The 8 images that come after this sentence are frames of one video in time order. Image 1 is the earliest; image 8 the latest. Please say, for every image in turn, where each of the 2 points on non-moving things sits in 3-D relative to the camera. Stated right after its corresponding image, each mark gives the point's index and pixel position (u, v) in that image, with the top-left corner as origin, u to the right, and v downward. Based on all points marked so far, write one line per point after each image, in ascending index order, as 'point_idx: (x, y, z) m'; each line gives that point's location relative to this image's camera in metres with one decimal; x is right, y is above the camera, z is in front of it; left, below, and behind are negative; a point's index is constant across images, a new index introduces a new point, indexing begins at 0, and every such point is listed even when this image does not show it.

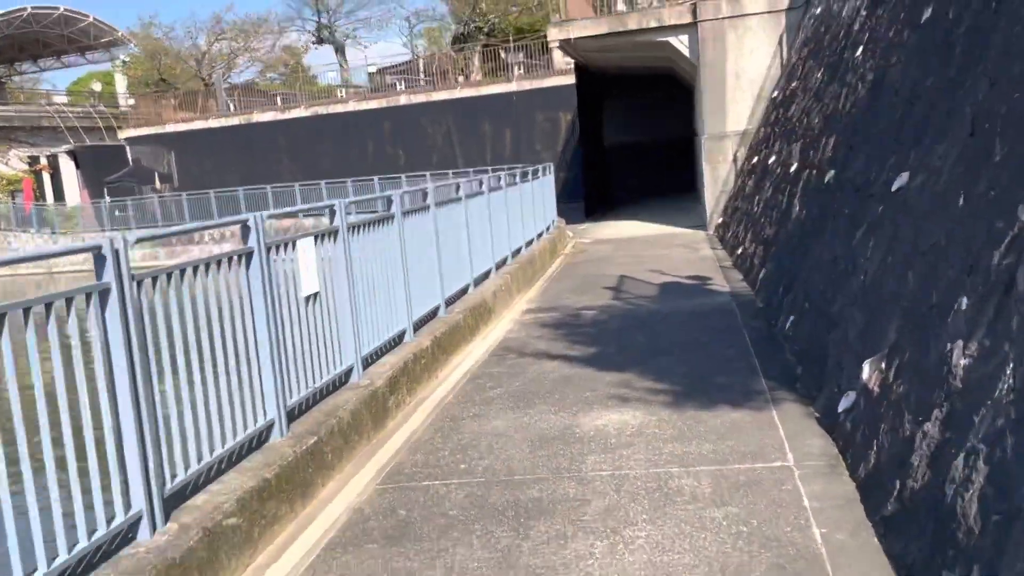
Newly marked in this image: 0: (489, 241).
0: (-0.3, +0.6, +9.8) m
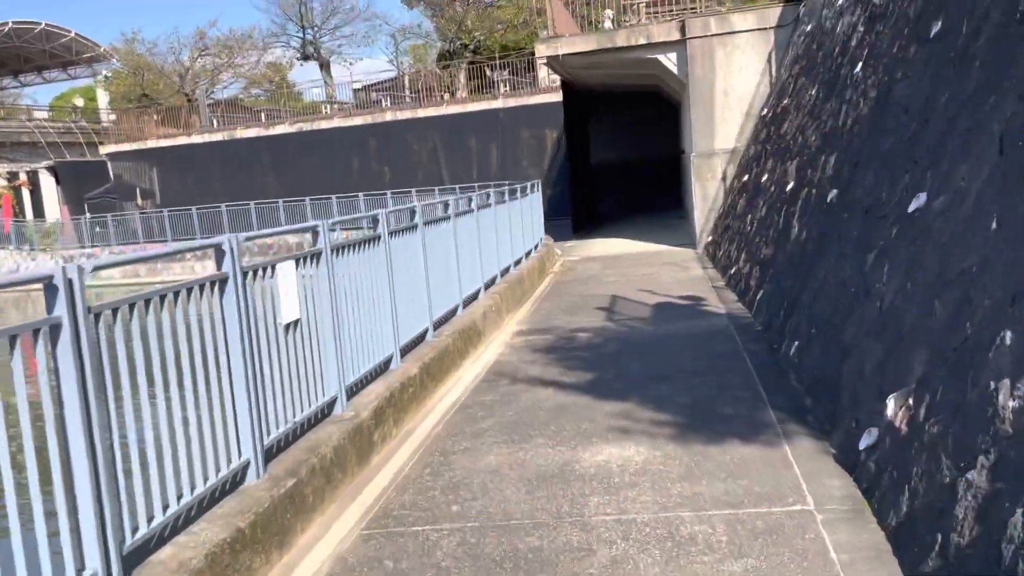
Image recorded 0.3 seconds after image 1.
0: (-0.4, +0.3, +9.5) m
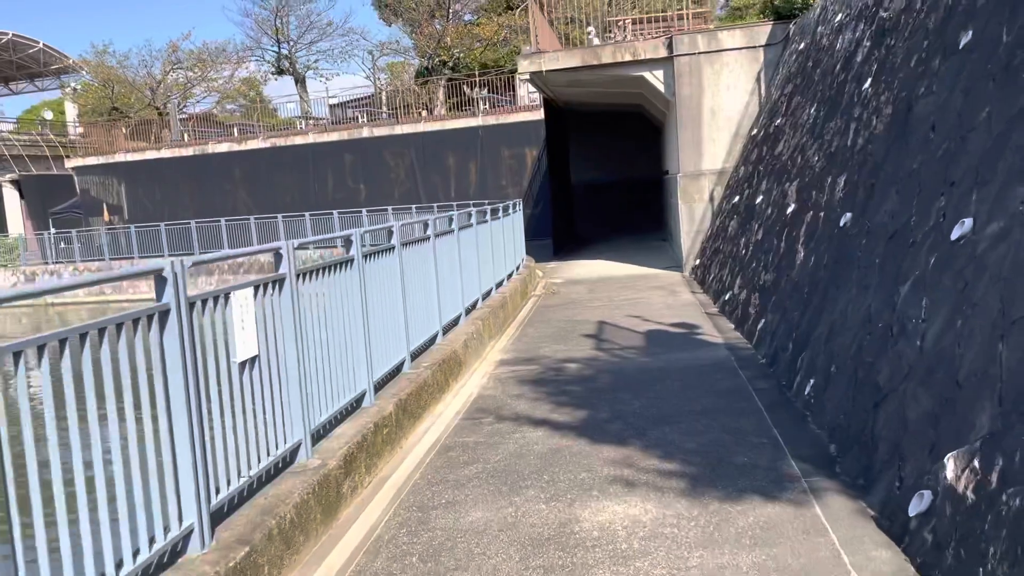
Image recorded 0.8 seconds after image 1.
0: (-0.6, 0.0, +8.9) m
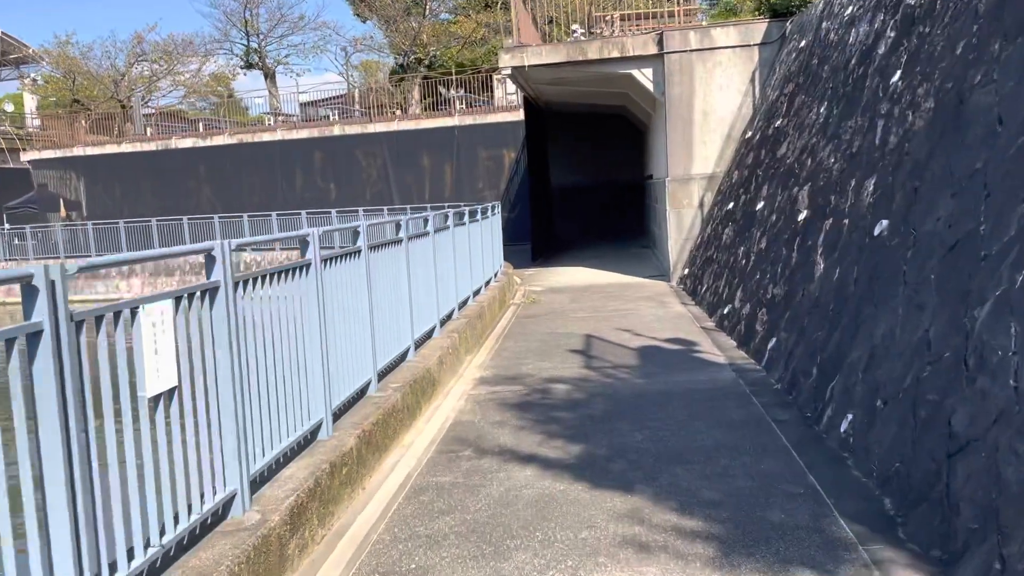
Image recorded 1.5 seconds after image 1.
0: (-0.8, 0.0, +8.0) m
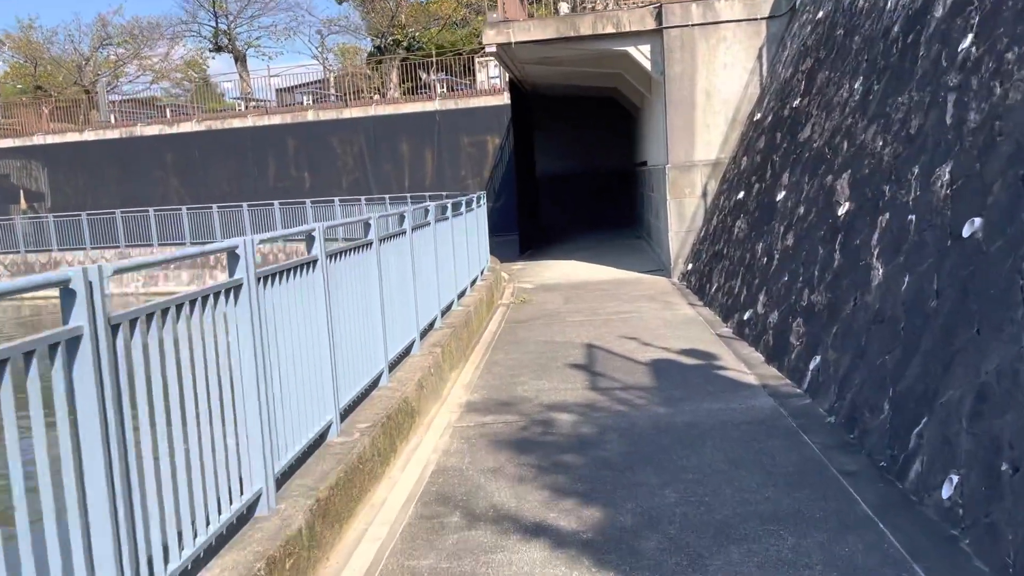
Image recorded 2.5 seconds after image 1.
0: (-0.8, -0.1, +6.8) m
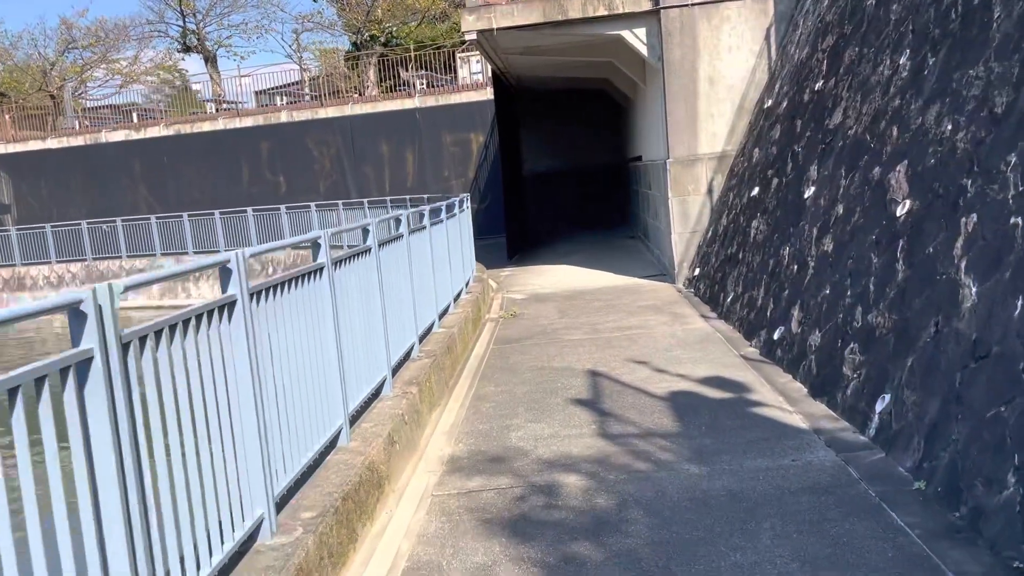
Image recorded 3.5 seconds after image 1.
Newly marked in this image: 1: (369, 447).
0: (-0.9, -0.3, +5.7) m
1: (-0.8, -0.9, +4.5) m
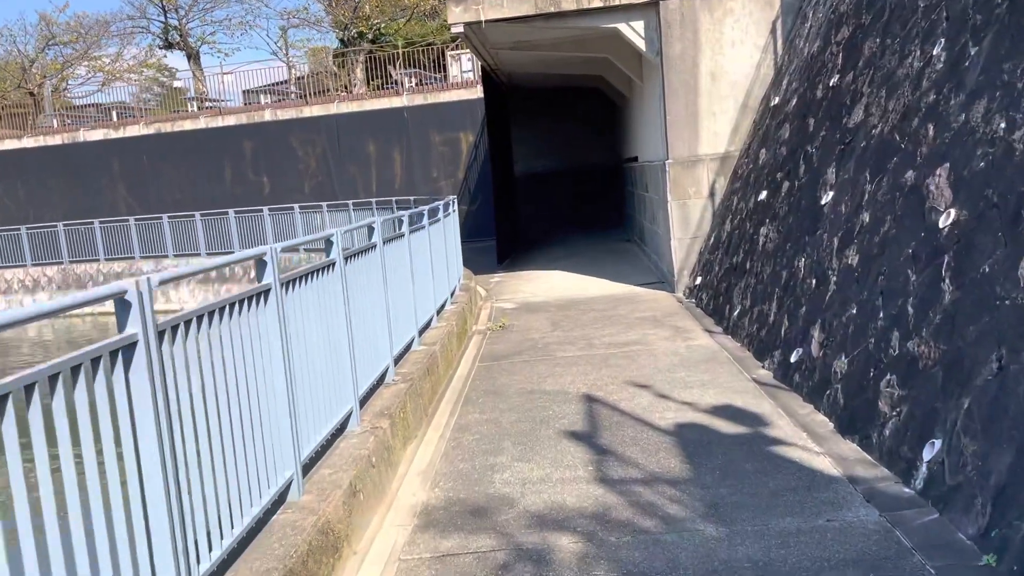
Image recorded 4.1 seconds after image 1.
0: (-1.0, -0.4, +4.9) m
1: (-0.8, -1.0, +3.8) m
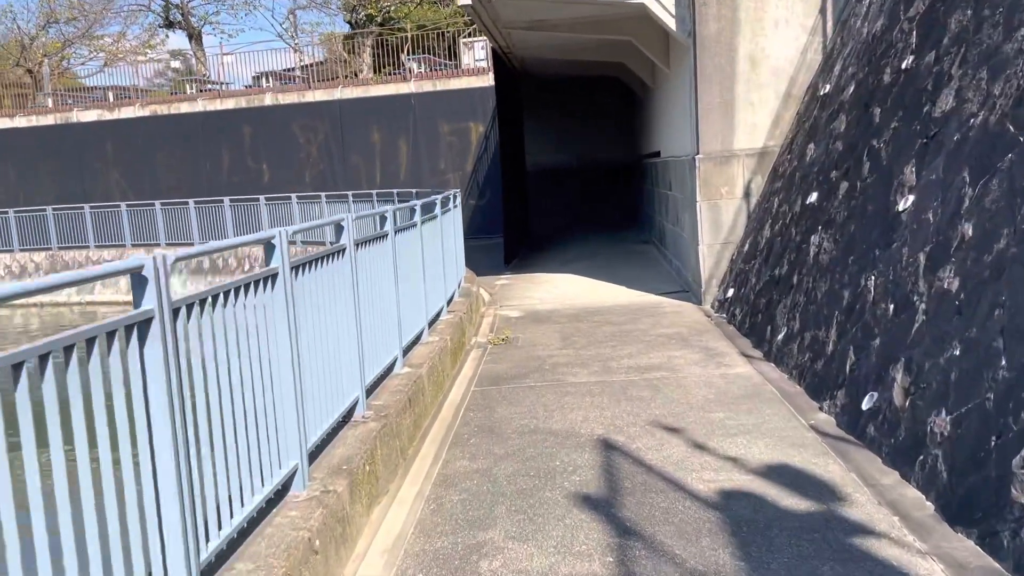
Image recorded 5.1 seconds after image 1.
0: (-1.0, -0.5, +3.7) m
1: (-0.9, -1.1, +2.6) m
